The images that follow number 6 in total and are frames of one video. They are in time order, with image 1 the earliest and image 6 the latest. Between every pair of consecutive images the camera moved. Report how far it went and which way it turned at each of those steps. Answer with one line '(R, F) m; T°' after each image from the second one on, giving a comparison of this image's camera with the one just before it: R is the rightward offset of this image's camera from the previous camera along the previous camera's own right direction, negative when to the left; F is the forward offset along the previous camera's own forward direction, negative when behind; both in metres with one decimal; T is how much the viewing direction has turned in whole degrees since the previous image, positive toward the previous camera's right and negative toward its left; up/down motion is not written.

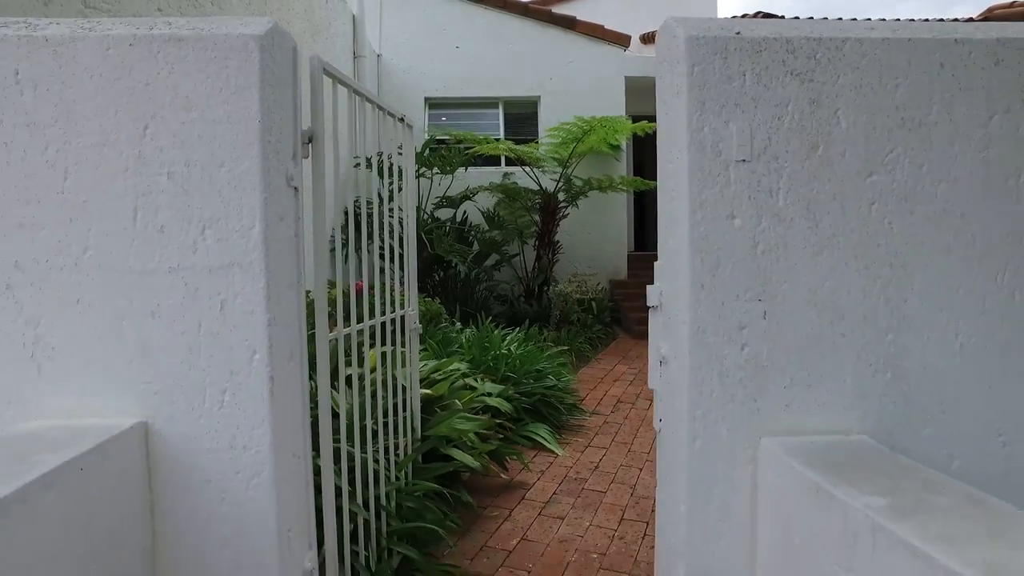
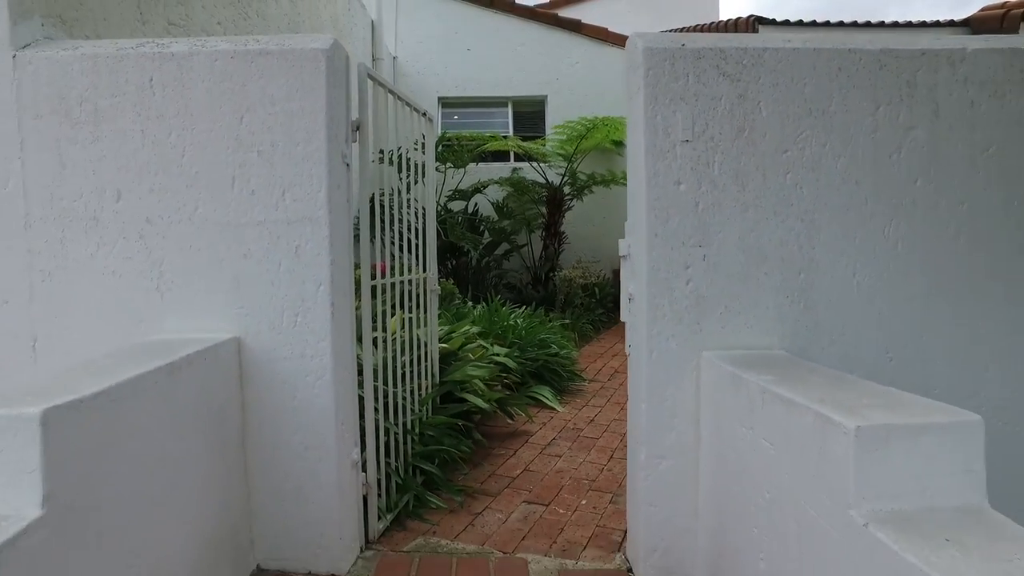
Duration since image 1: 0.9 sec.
(0.0, -0.6) m; -1°
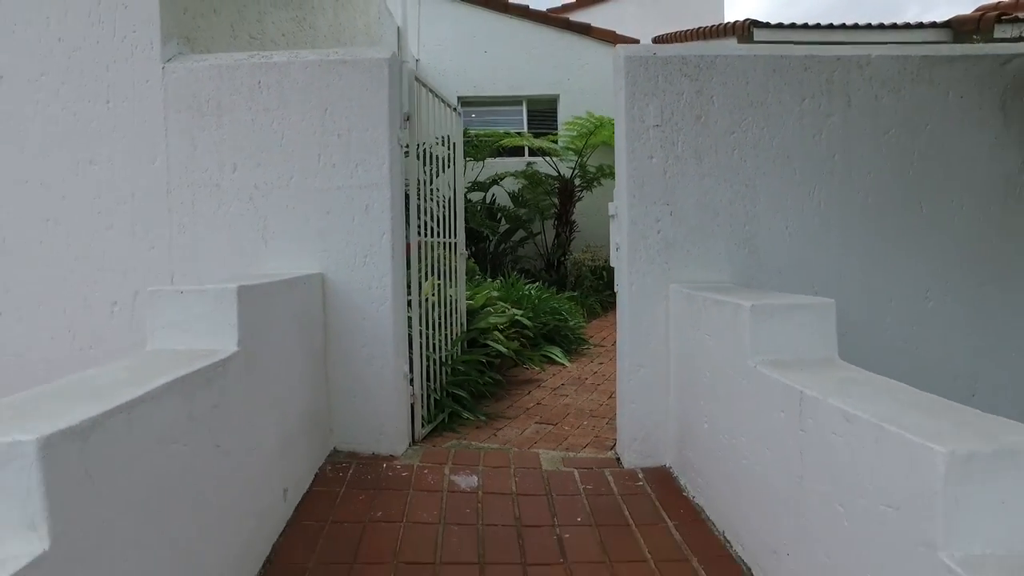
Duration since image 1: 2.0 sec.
(0.0, -0.8) m; -1°
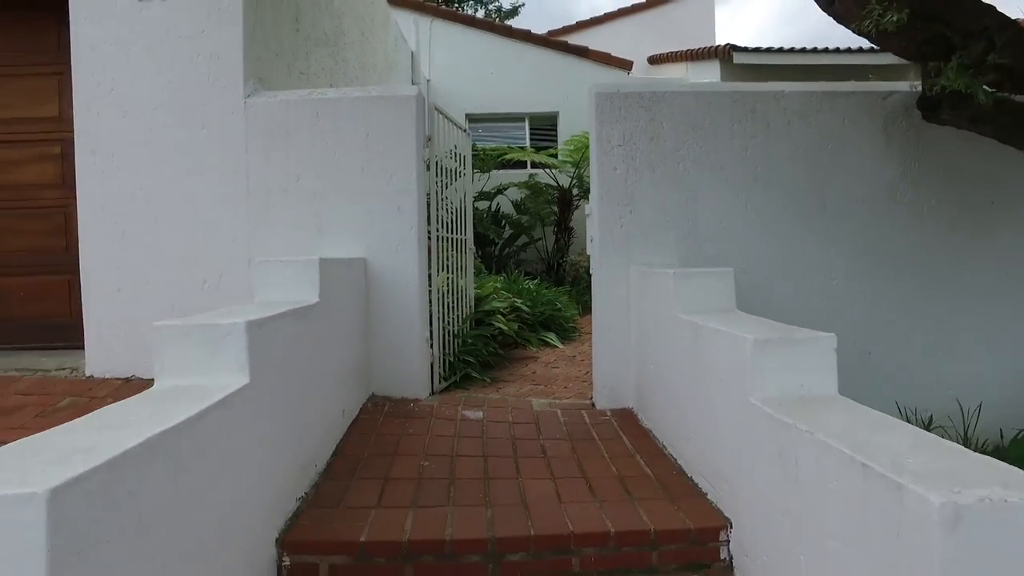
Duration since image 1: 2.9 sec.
(+0.1, -1.0) m; -1°
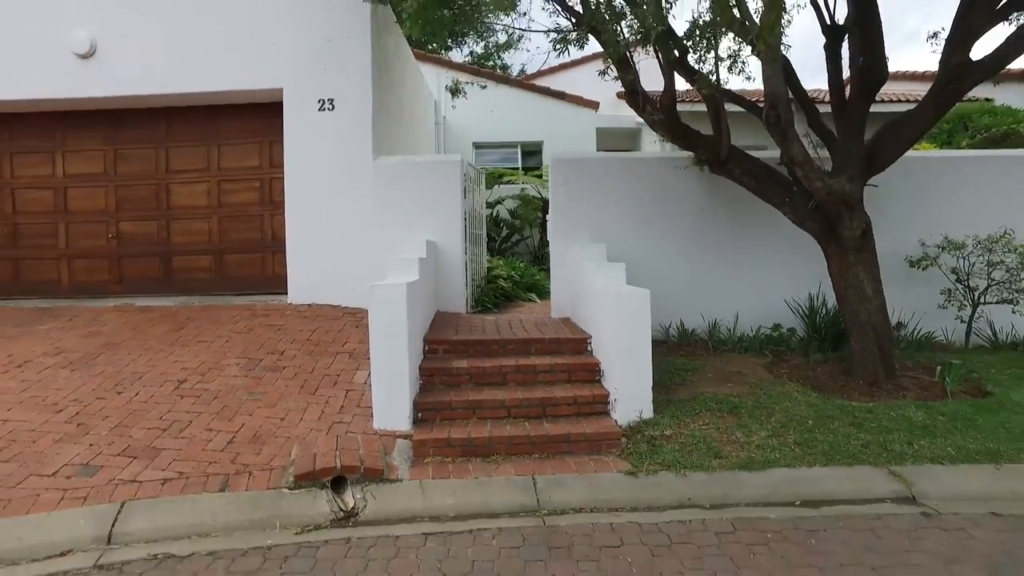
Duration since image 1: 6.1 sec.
(0.0, -3.9) m; 0°
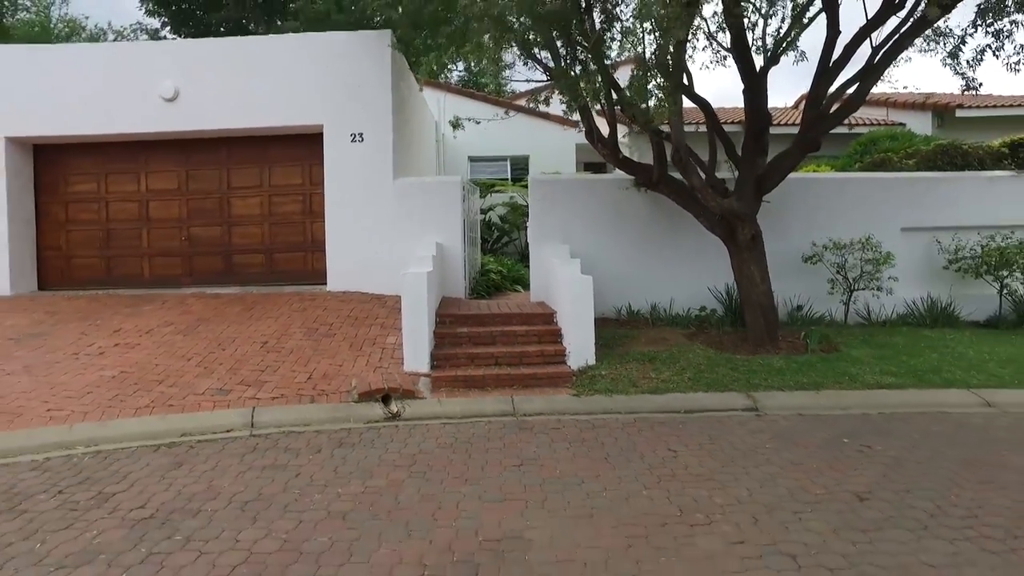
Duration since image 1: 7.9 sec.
(+0.1, -2.3) m; +1°
